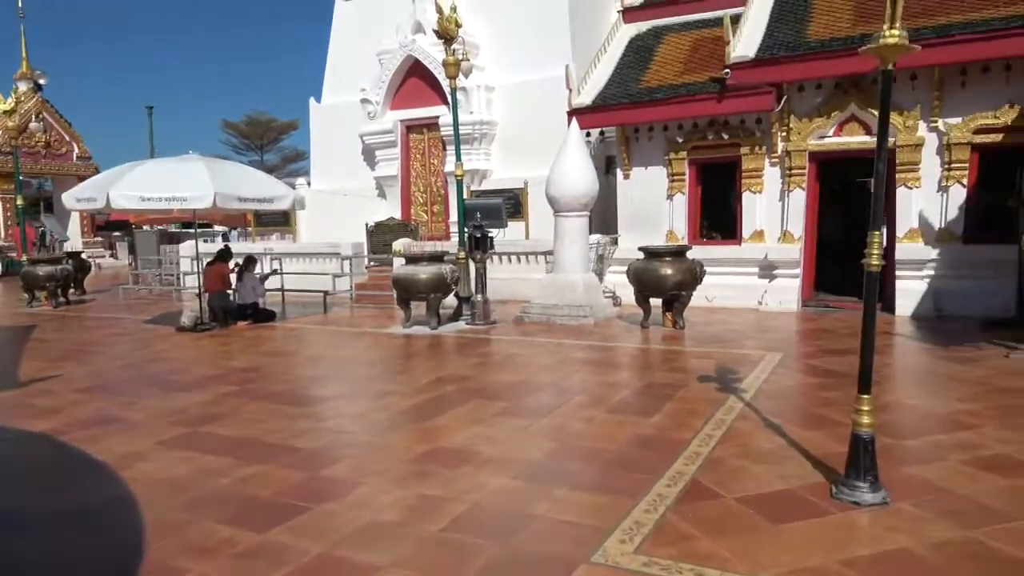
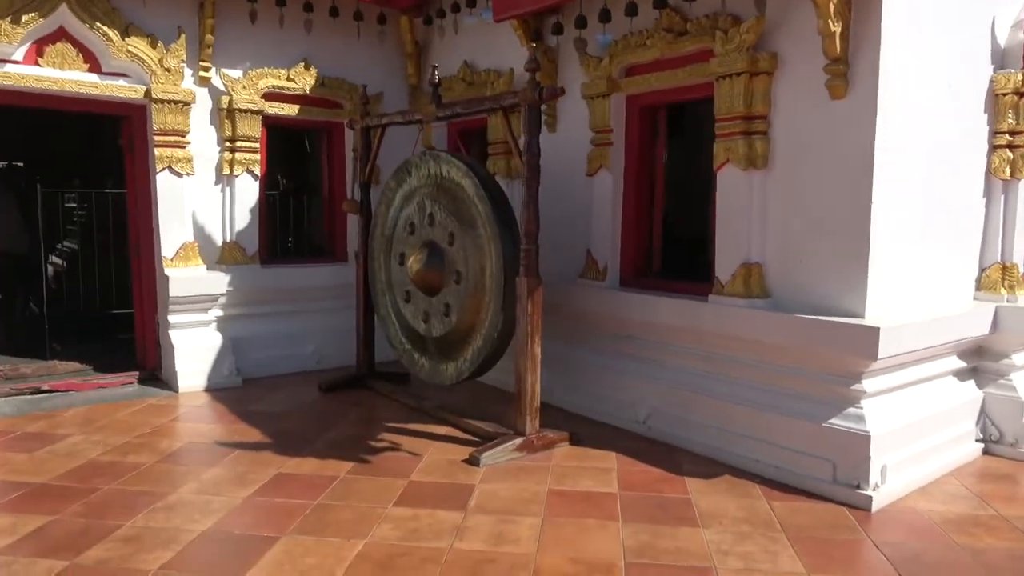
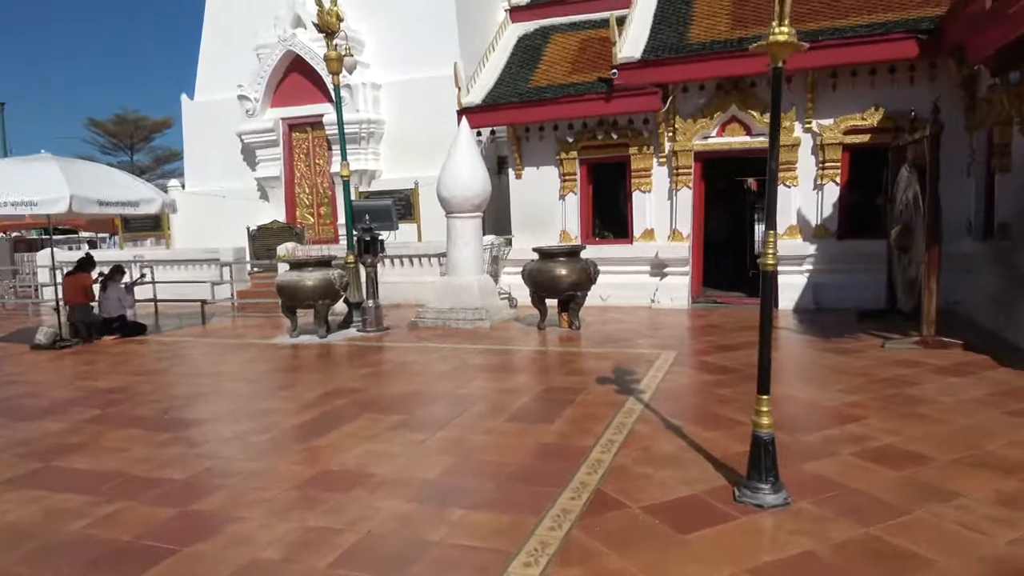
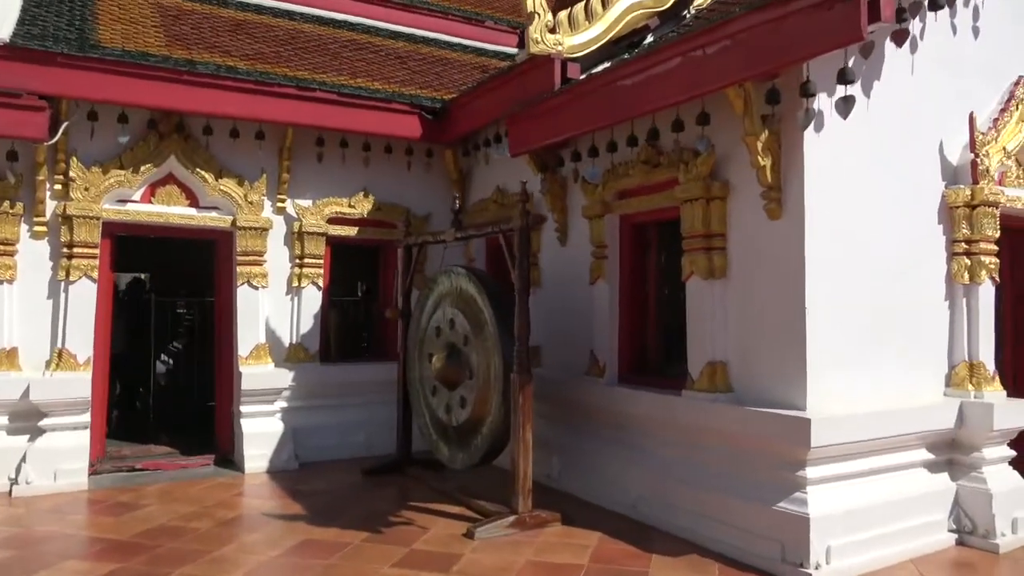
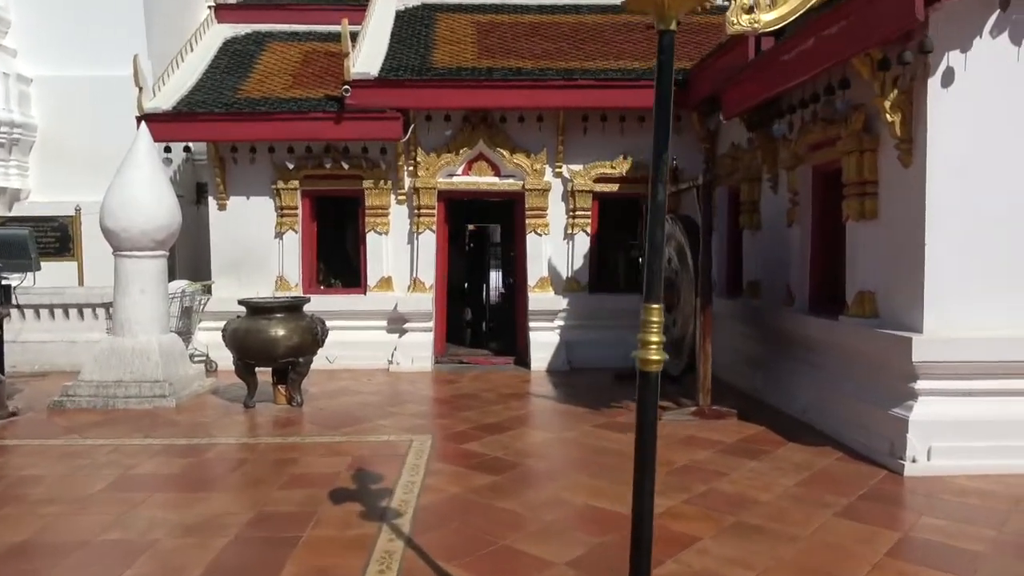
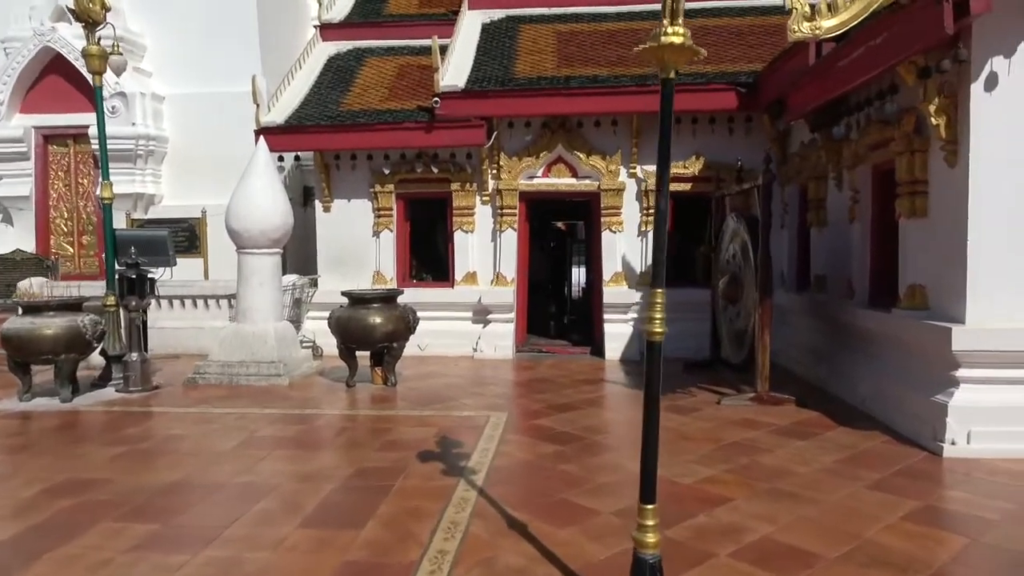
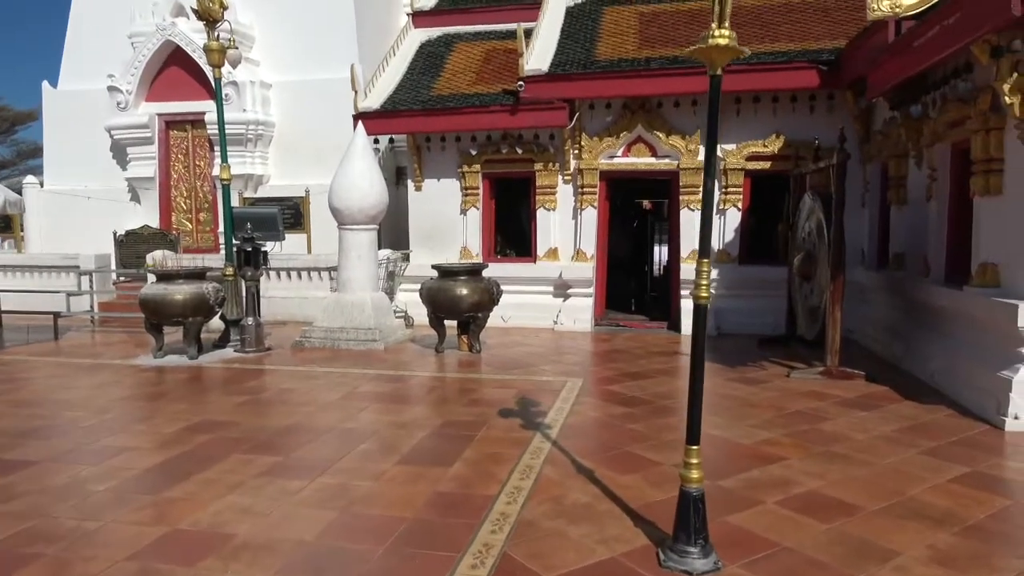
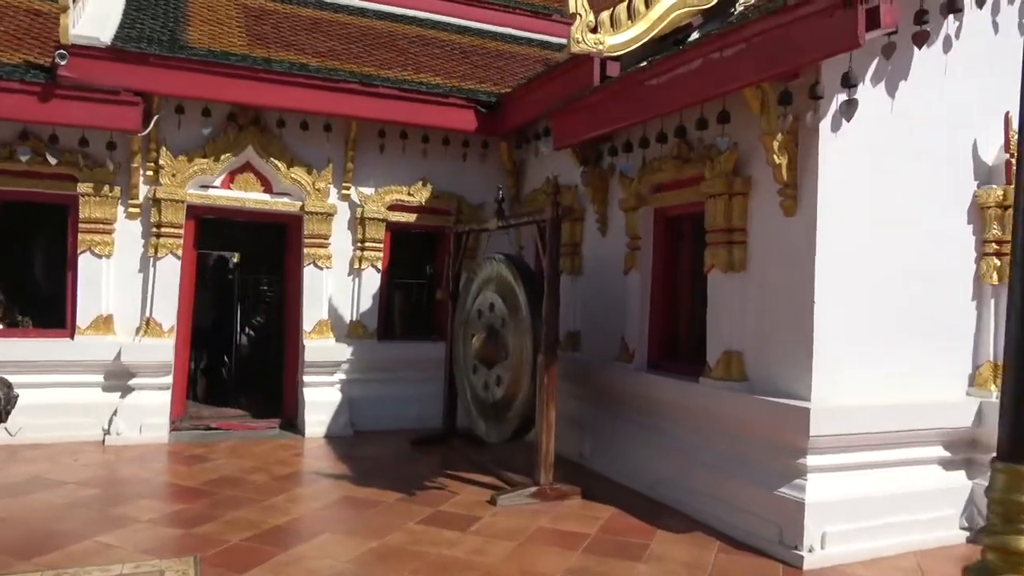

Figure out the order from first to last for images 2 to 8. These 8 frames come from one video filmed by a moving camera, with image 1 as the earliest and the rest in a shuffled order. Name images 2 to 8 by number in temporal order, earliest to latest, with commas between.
3, 7, 6, 5, 8, 4, 2
